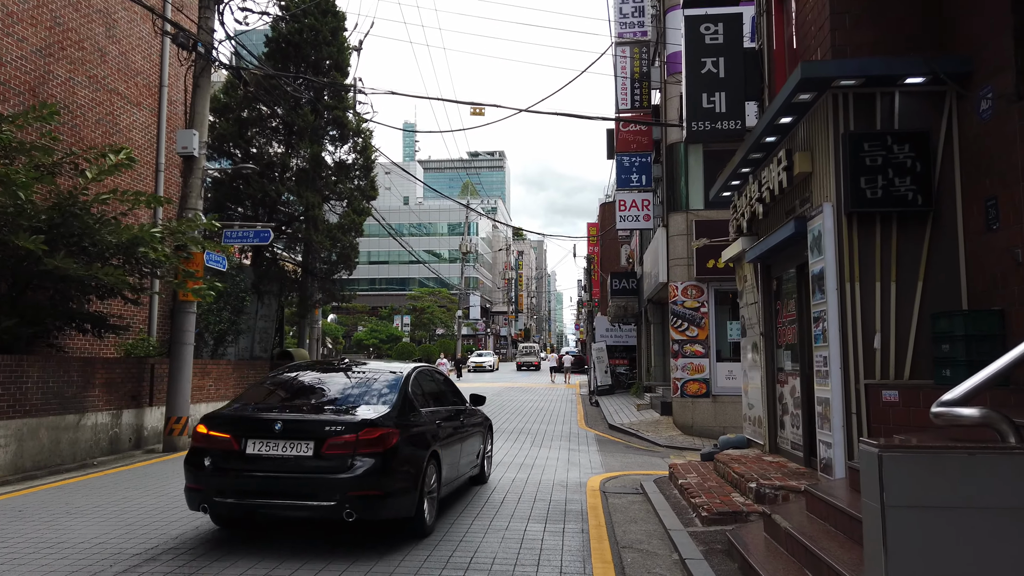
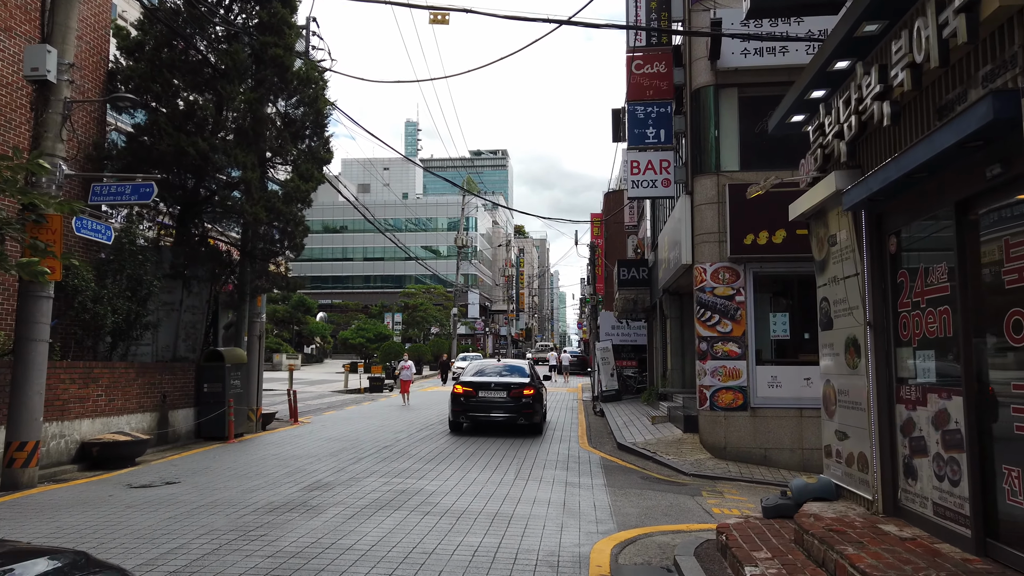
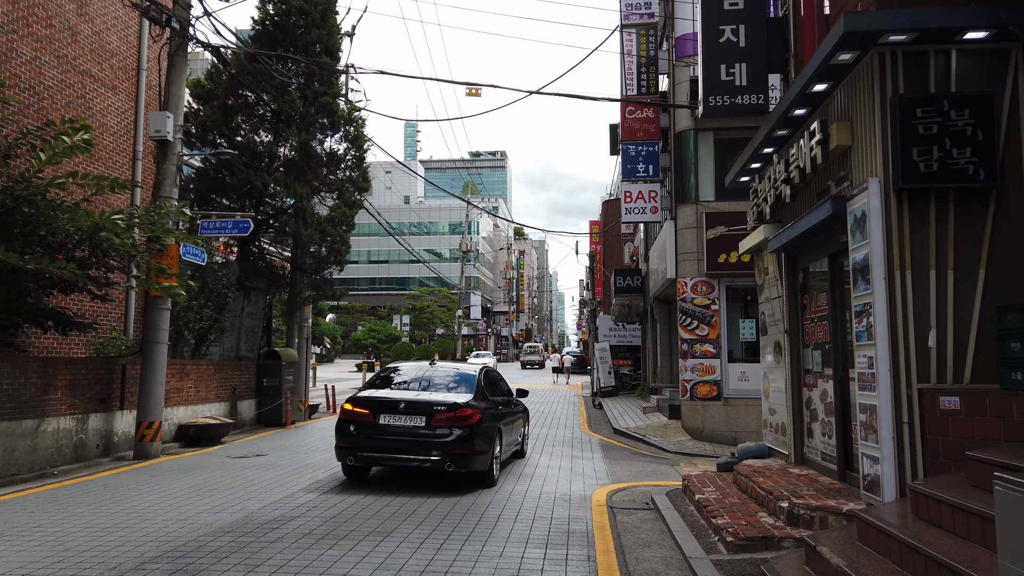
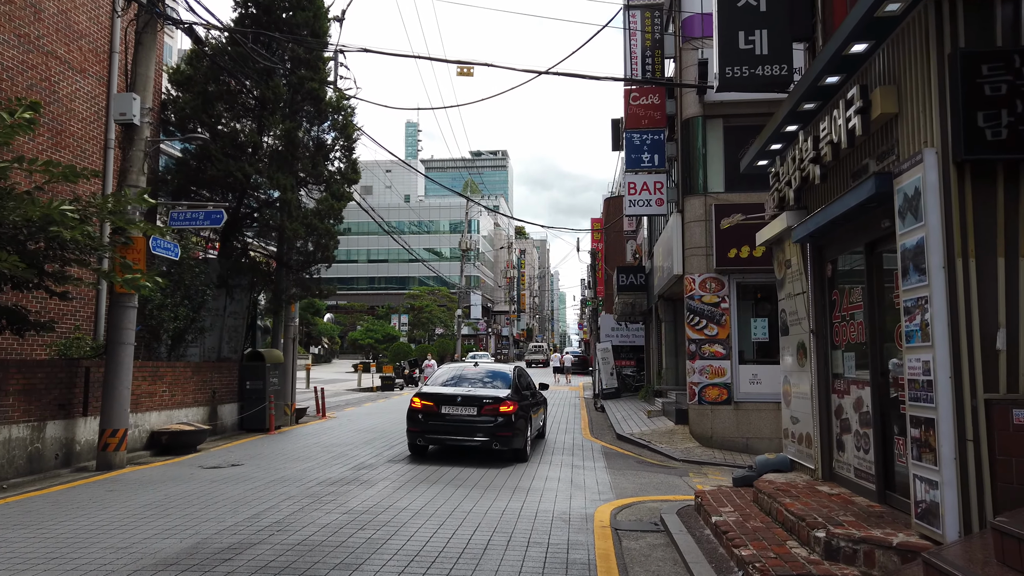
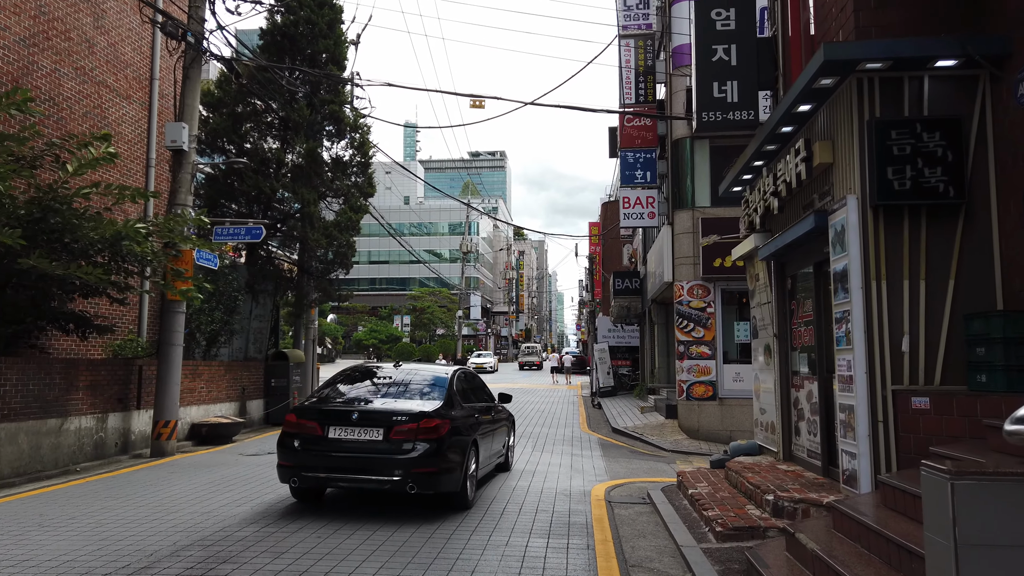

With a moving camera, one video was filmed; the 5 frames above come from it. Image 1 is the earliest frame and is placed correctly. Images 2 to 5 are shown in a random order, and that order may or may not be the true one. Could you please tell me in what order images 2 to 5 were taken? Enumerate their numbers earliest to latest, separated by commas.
5, 3, 4, 2
